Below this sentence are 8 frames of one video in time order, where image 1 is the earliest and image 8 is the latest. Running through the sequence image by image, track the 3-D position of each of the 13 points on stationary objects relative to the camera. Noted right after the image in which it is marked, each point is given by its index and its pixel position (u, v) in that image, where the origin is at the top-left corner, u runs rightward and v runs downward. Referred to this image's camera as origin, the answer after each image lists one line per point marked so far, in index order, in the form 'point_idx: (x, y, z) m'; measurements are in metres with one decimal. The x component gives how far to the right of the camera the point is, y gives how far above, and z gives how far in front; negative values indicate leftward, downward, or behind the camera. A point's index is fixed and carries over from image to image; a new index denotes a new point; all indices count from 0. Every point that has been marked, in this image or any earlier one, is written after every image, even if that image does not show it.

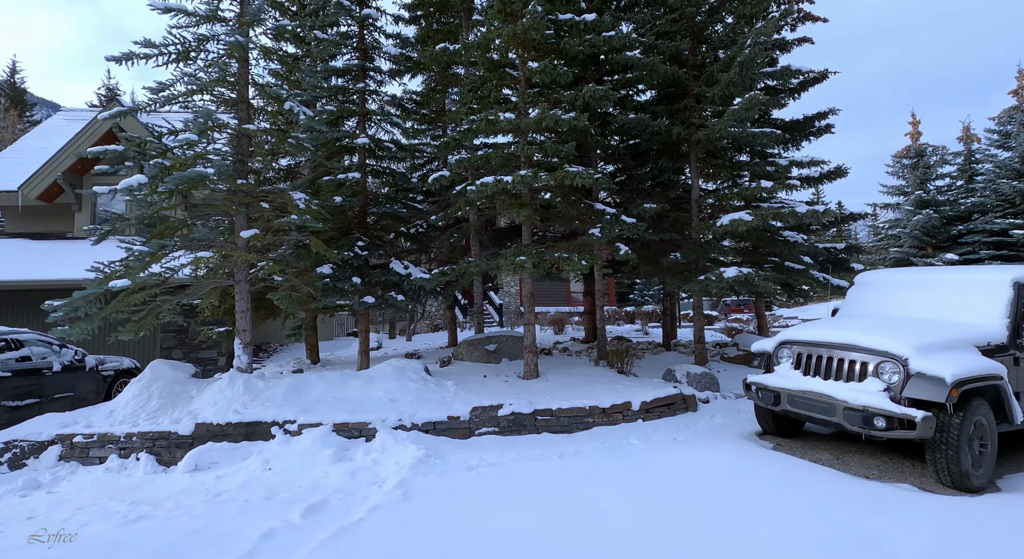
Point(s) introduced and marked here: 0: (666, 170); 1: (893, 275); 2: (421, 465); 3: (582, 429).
0: (+3.1, +2.2, +10.6) m
1: (+4.5, +0.1, +6.5) m
2: (-0.9, -1.8, +5.1) m
3: (+0.8, -1.8, +6.6) m
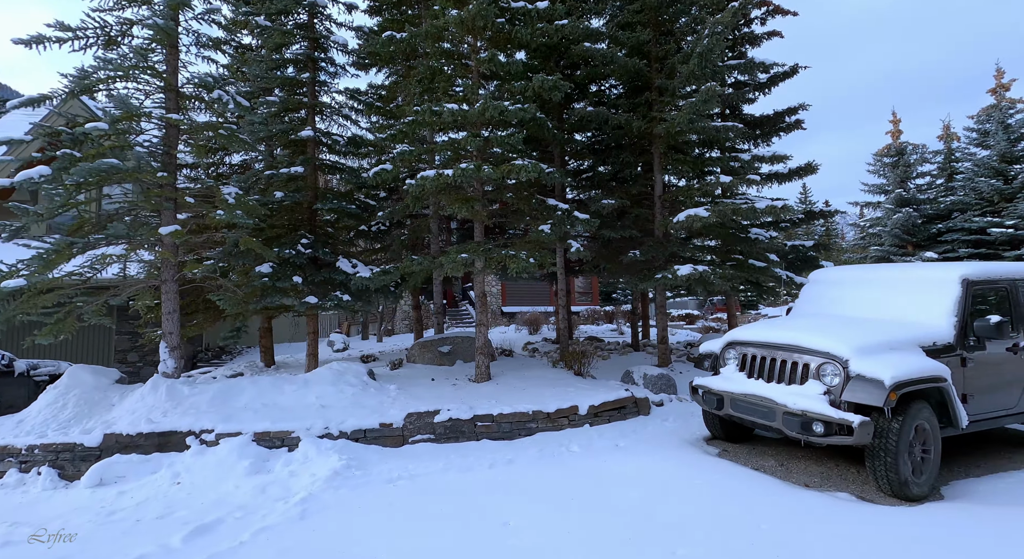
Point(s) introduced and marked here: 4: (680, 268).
0: (+2.3, +2.3, +10.3) m
1: (+3.8, +0.1, +6.3) m
2: (-1.6, -1.8, +4.8) m
3: (+0.1, -1.8, +6.3) m
4: (+2.4, +0.2, +7.9) m
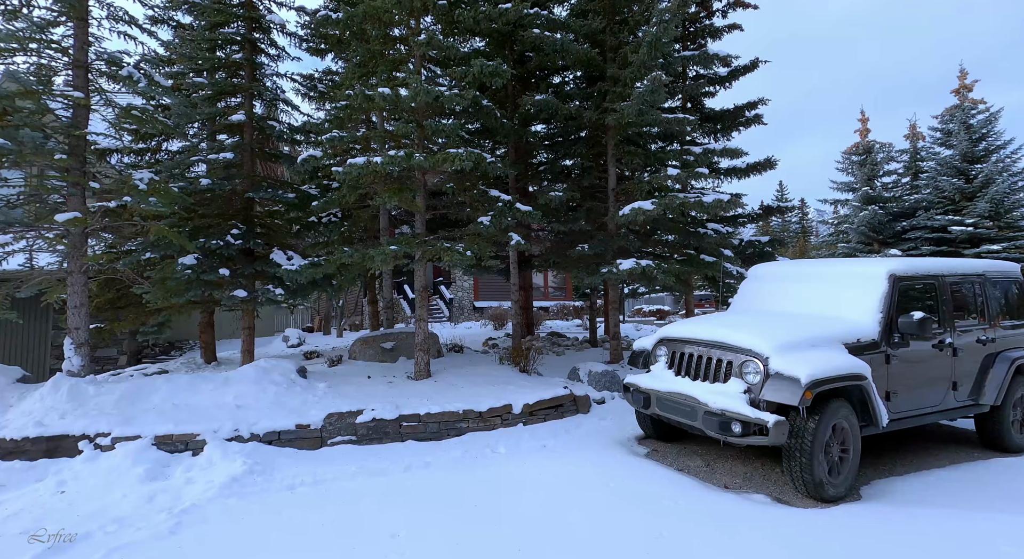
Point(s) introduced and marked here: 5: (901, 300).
0: (+1.4, +2.4, +10.1) m
1: (+3.0, +0.1, +6.1) m
2: (-2.3, -1.7, +4.5) m
3: (-0.7, -1.7, +6.0) m
4: (+1.5, +0.3, +7.7) m
5: (+3.6, -0.2, +5.1) m
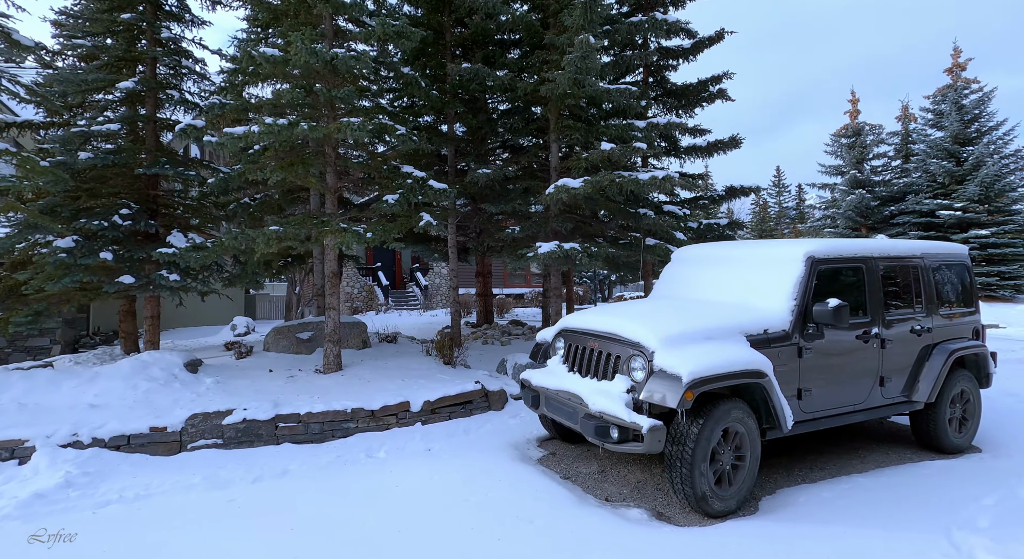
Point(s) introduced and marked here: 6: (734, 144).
0: (+0.2, +2.6, +9.4) m
1: (+1.9, +0.3, +5.5) m
2: (-3.4, -1.6, +3.9) m
3: (-1.8, -1.6, +5.4) m
4: (+0.4, +0.5, +7.1) m
5: (+2.5, 0.0, +4.5) m
6: (+5.3, +3.2, +12.8) m
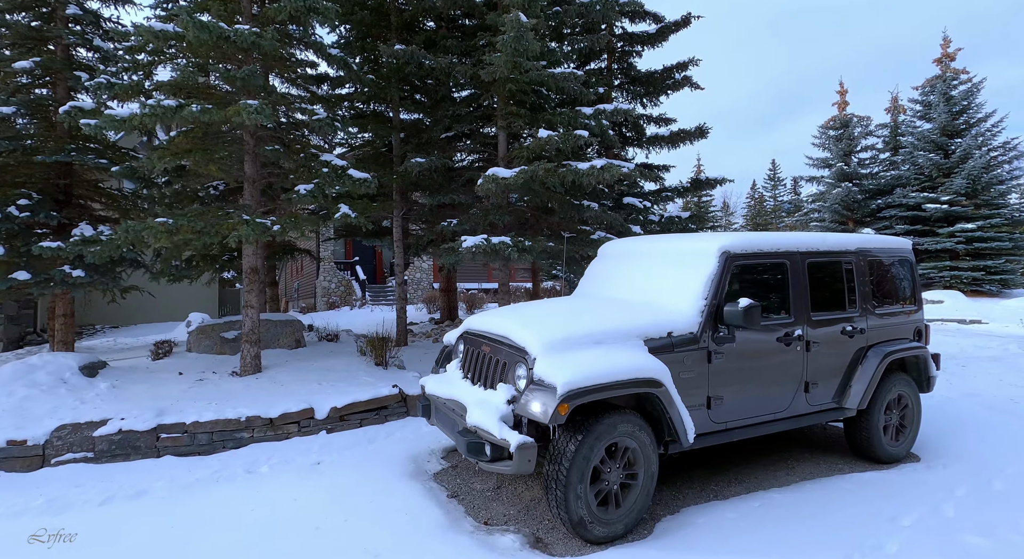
0: (-0.7, +2.7, +9.0) m
1: (+1.0, +0.3, +5.1) m
2: (-4.2, -1.6, +3.4) m
3: (-2.6, -1.6, +5.0) m
4: (-0.5, +0.5, +6.7) m
5: (+1.7, 0.0, +4.1) m
6: (+4.3, +3.3, +12.4) m
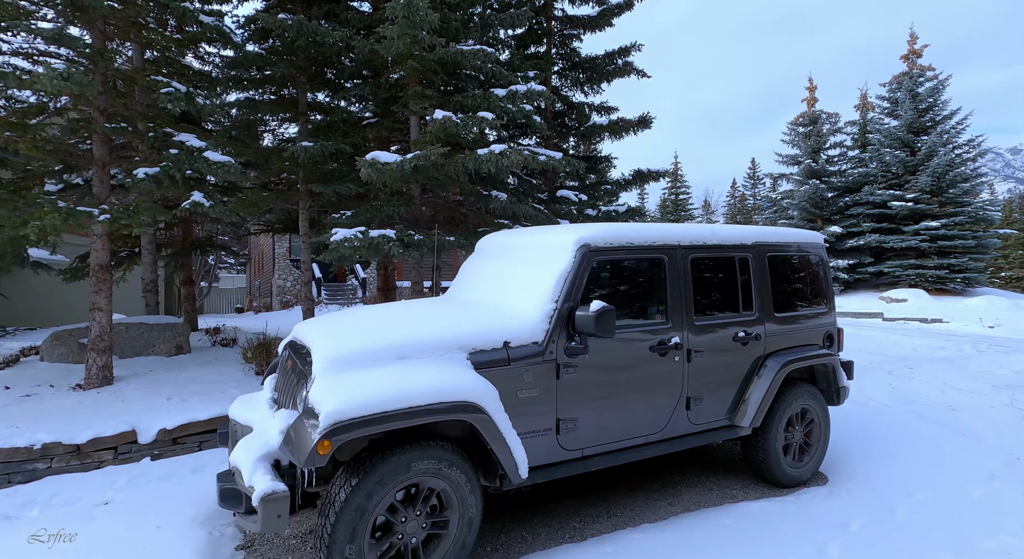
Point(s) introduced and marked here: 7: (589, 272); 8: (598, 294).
0: (-2.0, +2.7, +8.2) m
1: (-0.2, +0.4, +4.4) m
2: (-5.4, -1.6, +2.6) m
3: (-3.8, -1.5, +4.2) m
4: (-1.7, +0.5, +5.9) m
5: (+0.5, 0.0, +3.4) m
6: (+2.9, +3.4, +11.8) m
7: (+0.5, +0.1, +3.4) m
8: (+0.6, -0.1, +3.5) m
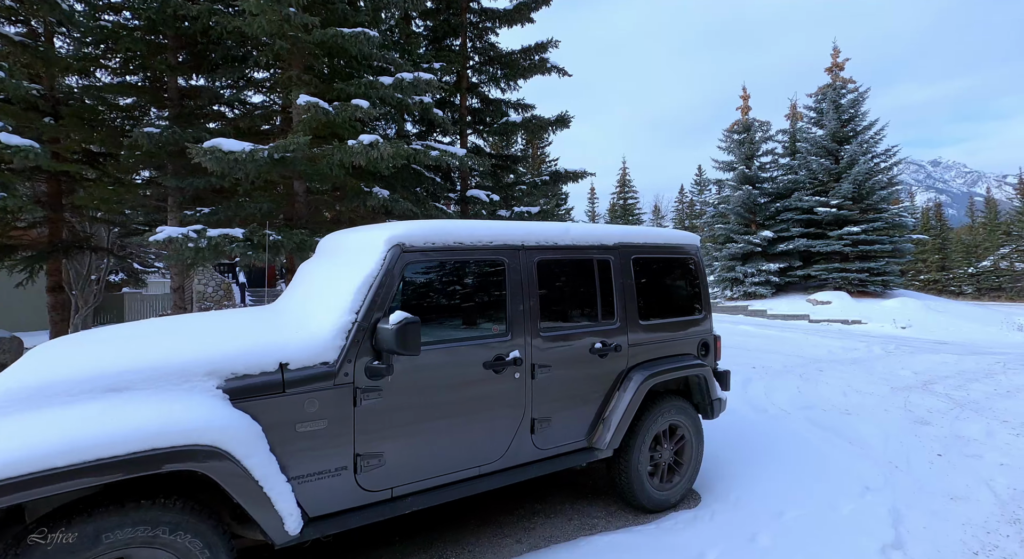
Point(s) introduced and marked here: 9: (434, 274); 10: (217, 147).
0: (-3.5, +2.7, +7.4) m
1: (-1.3, +0.3, +3.8) m
2: (-6.4, -1.6, +1.5) m
3: (-4.9, -1.6, +3.2) m
4: (-3.0, +0.5, +5.2) m
5: (-0.6, 0.0, +2.9) m
6: (+1.0, +3.3, +11.4) m
7: (-0.6, 0.0, +2.9) m
8: (-0.5, -0.1, +2.9) m
9: (-0.4, 0.0, +3.0) m
10: (-2.8, +1.3, +5.5) m
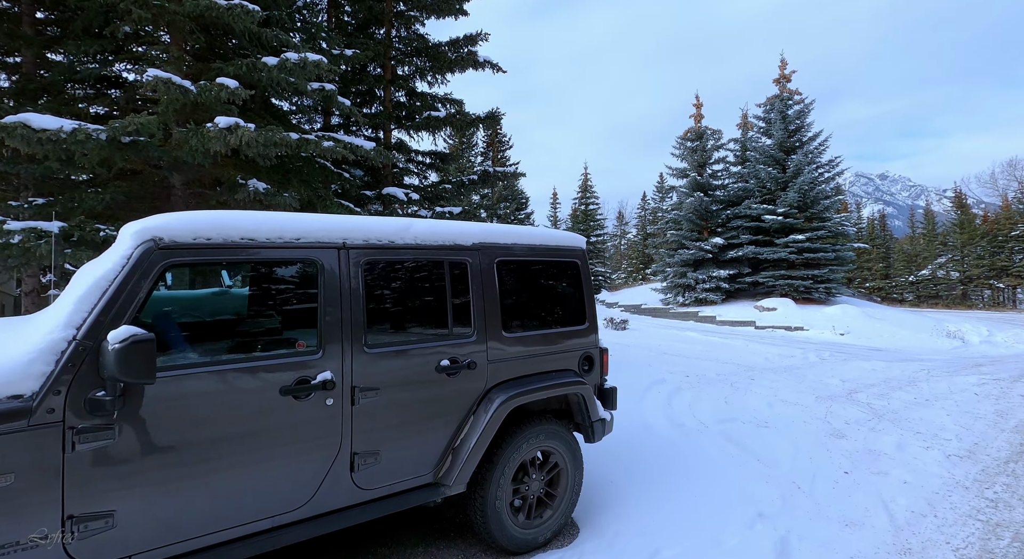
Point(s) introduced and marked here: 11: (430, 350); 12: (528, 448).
0: (-4.7, +2.7, +6.6) m
1: (-2.3, +0.3, +3.1) m
2: (-7.2, -1.6, +0.4) m
3: (-5.9, -1.6, +2.3) m
4: (-4.1, +0.5, +4.4) m
5: (-1.5, -0.1, +2.2) m
6: (-0.5, +3.2, +10.9) m
7: (-1.5, 0.0, +2.2) m
8: (-1.4, -0.1, +2.3) m
9: (-1.3, 0.0, +2.4) m
10: (-3.9, +1.3, +4.7) m
11: (-0.4, -0.4, +3.0) m
12: (+0.1, -1.0, +3.3) m
